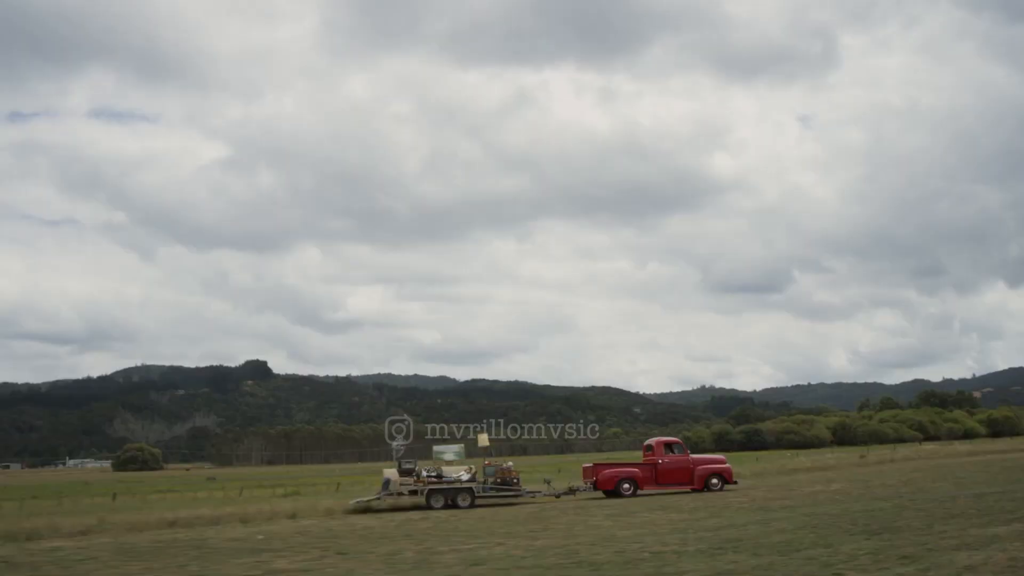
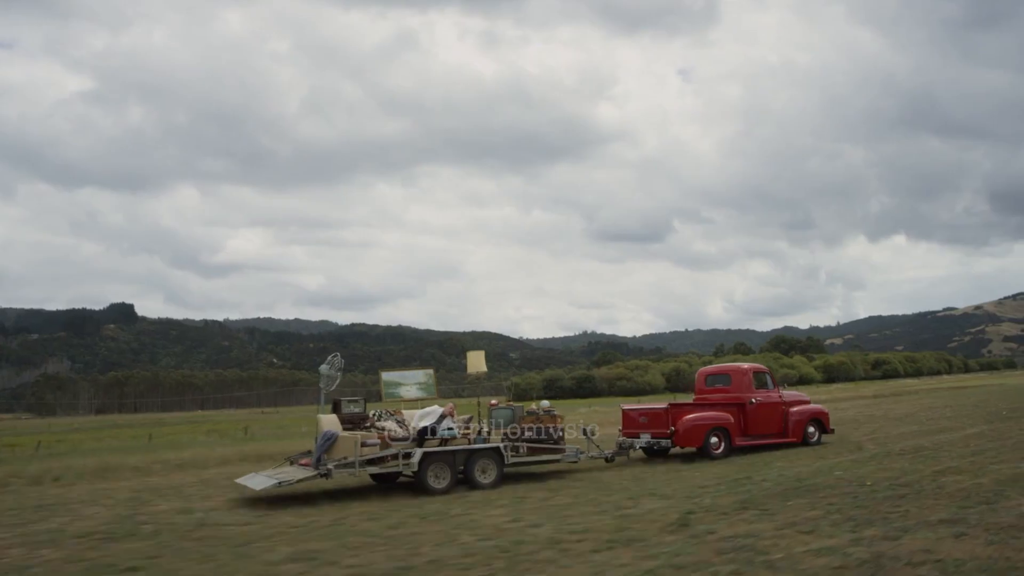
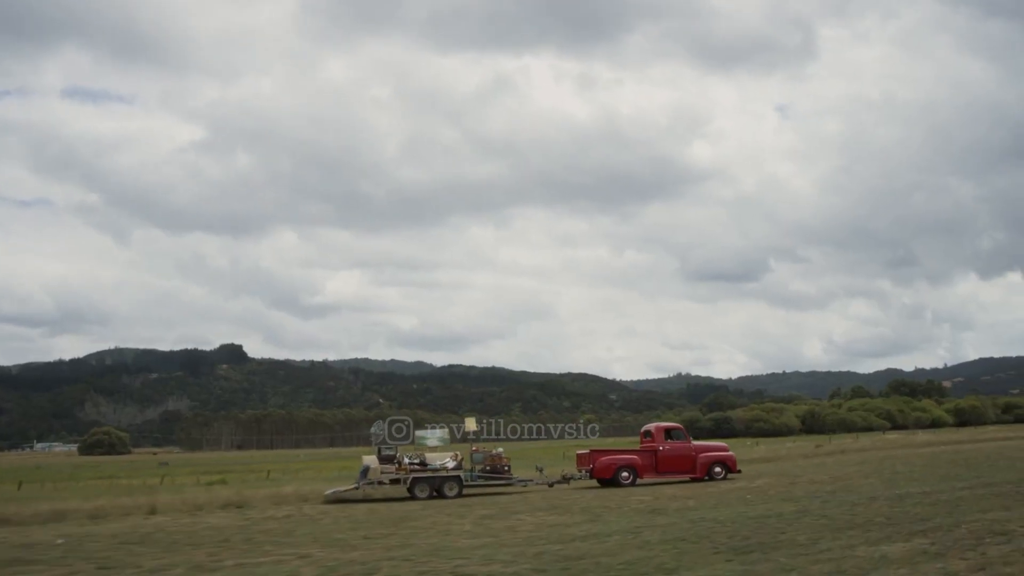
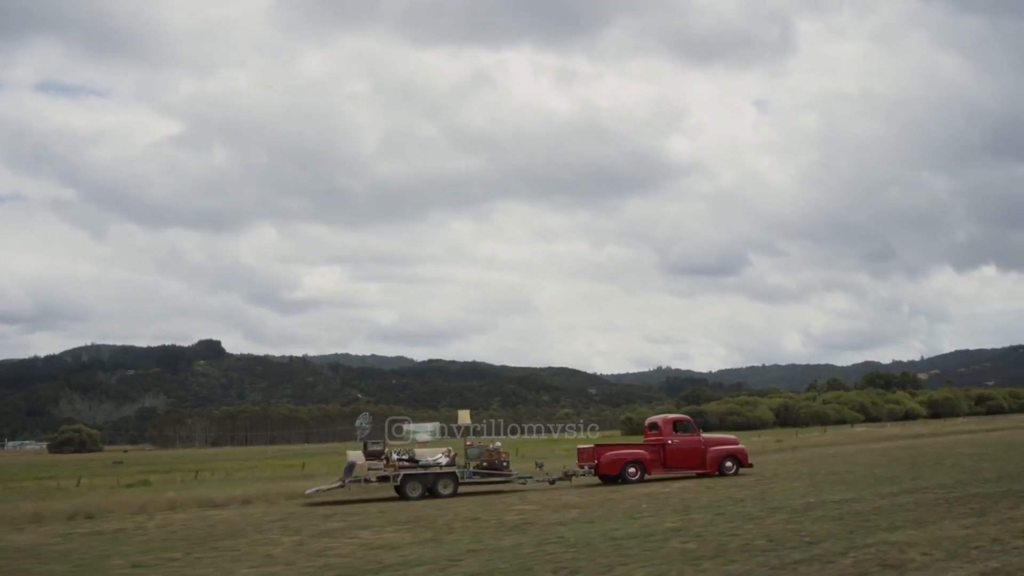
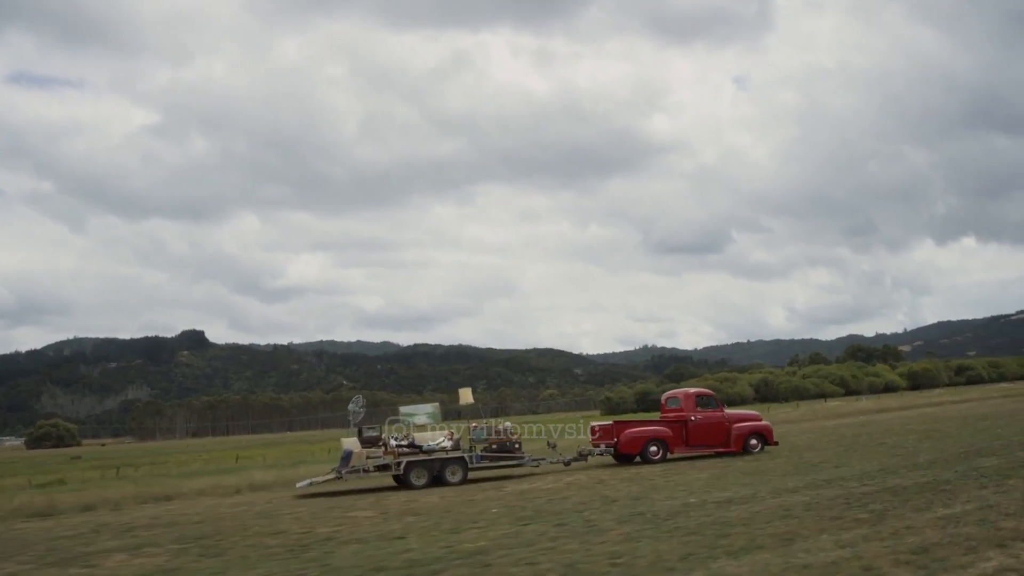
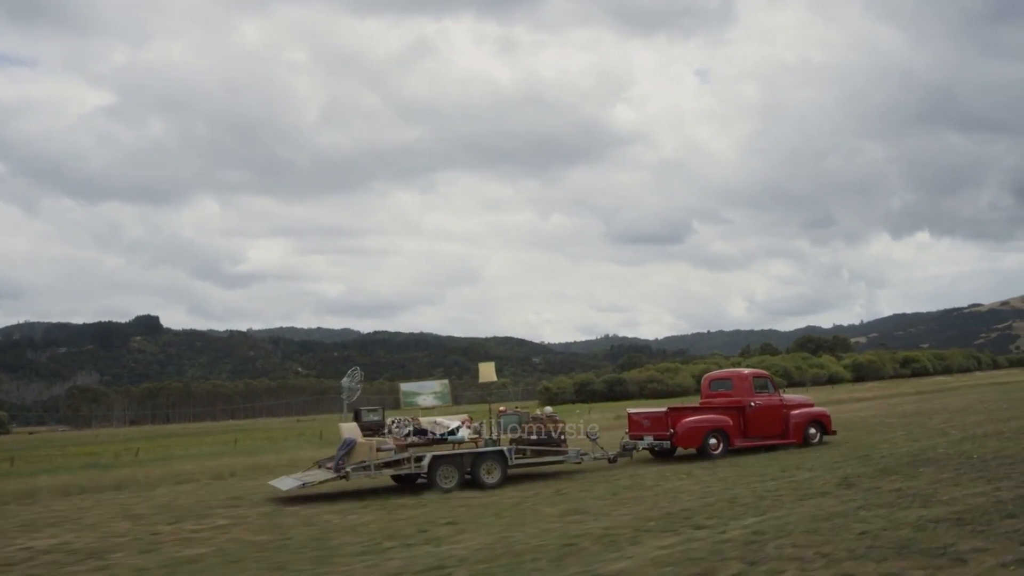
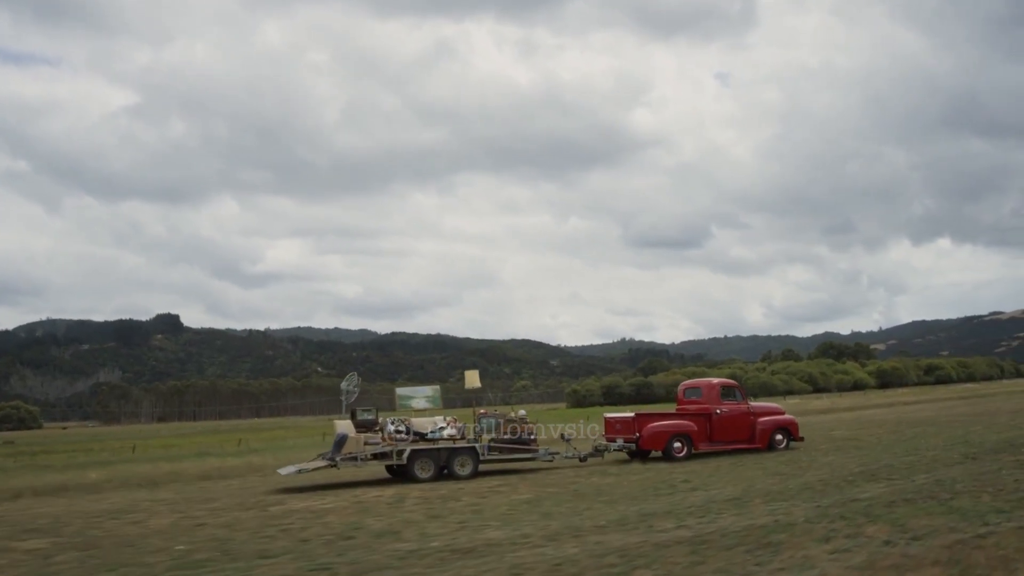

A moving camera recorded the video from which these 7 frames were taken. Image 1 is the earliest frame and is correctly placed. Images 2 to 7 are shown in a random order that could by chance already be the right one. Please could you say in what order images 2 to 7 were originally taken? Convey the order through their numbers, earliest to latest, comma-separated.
3, 4, 5, 7, 6, 2
